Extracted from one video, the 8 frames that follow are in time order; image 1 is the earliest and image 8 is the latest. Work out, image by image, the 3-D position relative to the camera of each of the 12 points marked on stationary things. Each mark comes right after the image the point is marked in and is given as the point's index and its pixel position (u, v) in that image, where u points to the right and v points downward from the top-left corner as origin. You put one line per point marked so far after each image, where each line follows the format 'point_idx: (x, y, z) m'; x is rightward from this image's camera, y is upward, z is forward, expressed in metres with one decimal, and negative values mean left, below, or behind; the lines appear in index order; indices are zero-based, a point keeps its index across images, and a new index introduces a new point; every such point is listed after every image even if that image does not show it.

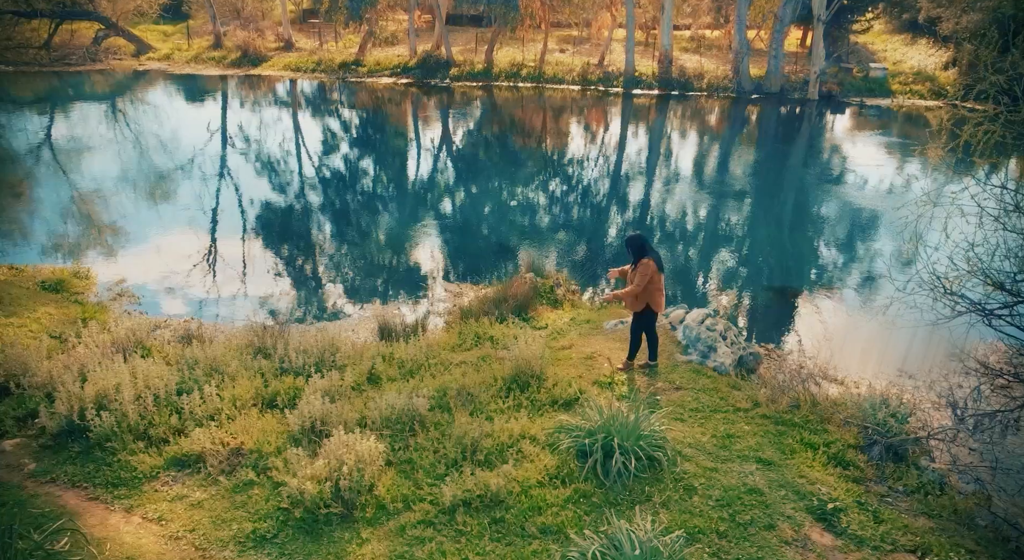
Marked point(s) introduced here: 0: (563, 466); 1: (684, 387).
0: (+0.4, -1.5, +5.5) m
1: (+1.8, -1.1, +7.2) m
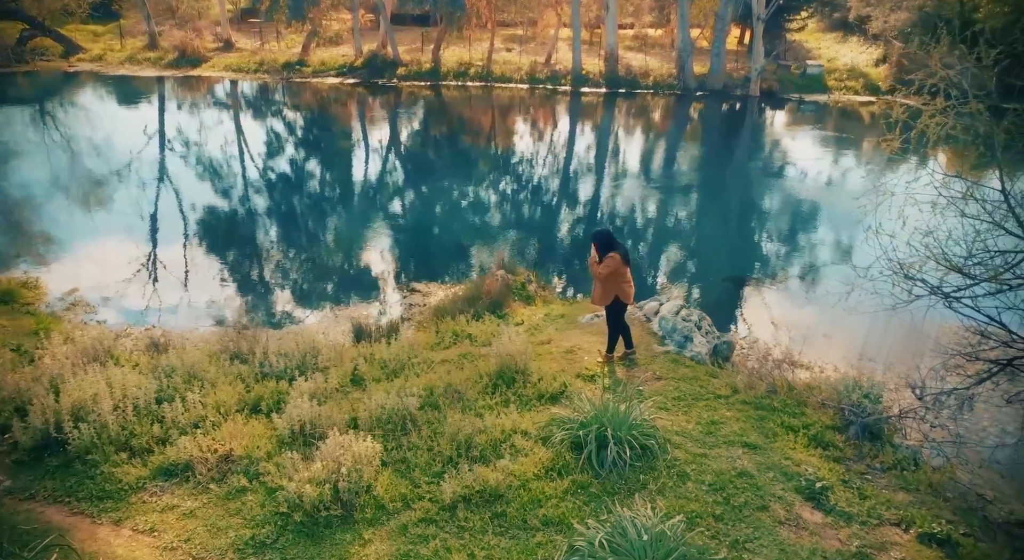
0: (+0.4, -1.4, +5.5) m
1: (+1.6, -1.0, +7.4) m
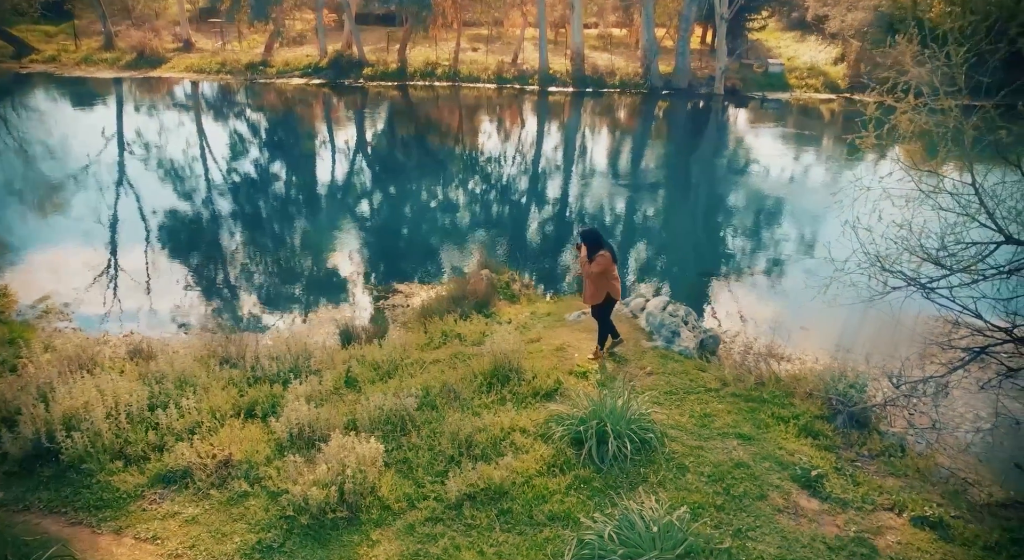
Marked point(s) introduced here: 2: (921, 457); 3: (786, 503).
0: (+0.4, -1.4, +5.6) m
1: (+1.5, -1.0, +7.5) m
2: (+3.7, -1.6, +6.4) m
3: (+2.0, -1.7, +5.2) m
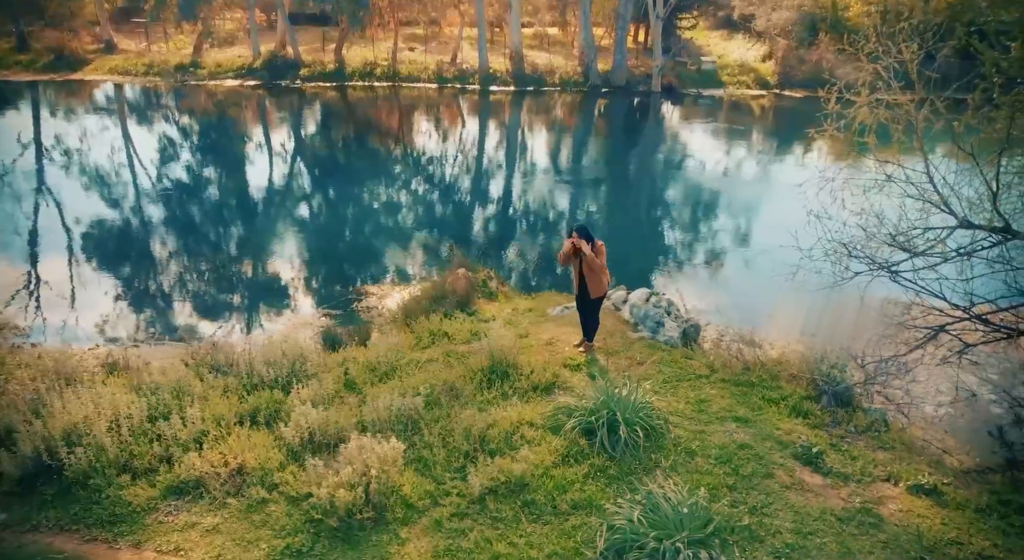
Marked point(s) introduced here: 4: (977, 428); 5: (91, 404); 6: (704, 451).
0: (+0.5, -1.3, +5.7) m
1: (+1.5, -0.9, +7.7) m
2: (+3.7, -1.4, +6.7) m
3: (+2.2, -1.5, +5.5) m
4: (+5.1, -1.6, +7.7) m
5: (-3.3, -1.0, +5.6) m
6: (+1.6, -1.4, +5.8) m
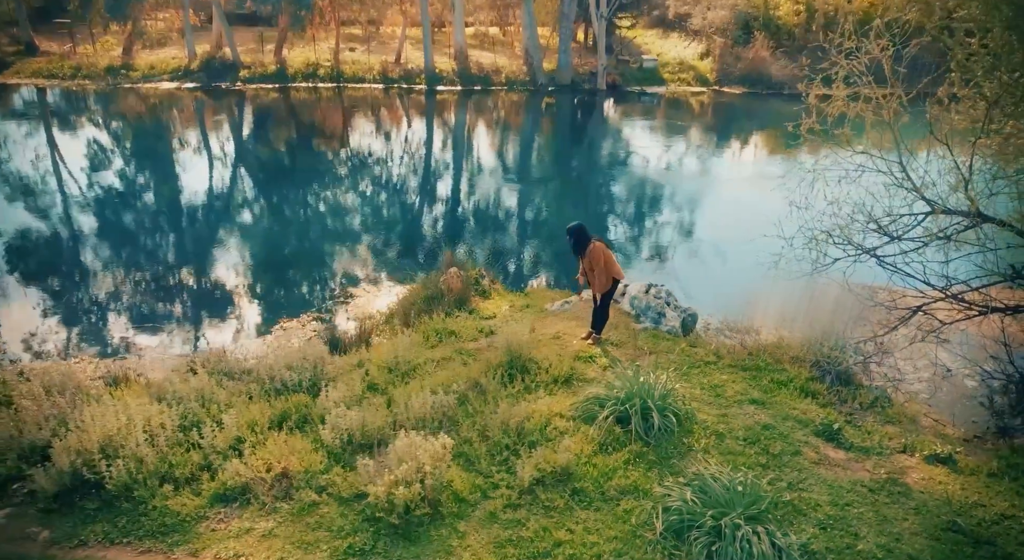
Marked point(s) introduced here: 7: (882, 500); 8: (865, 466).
0: (+0.8, -1.3, +5.8) m
1: (+1.6, -0.8, +7.9) m
2: (+4.0, -1.3, +7.1) m
3: (+2.5, -1.4, +5.7) m
4: (+5.3, -1.4, +8.2) m
5: (-3.0, -1.1, +5.4) m
6: (+1.9, -1.3, +6.0) m
7: (+2.7, -1.6, +5.2) m
8: (+2.8, -1.5, +5.6) m
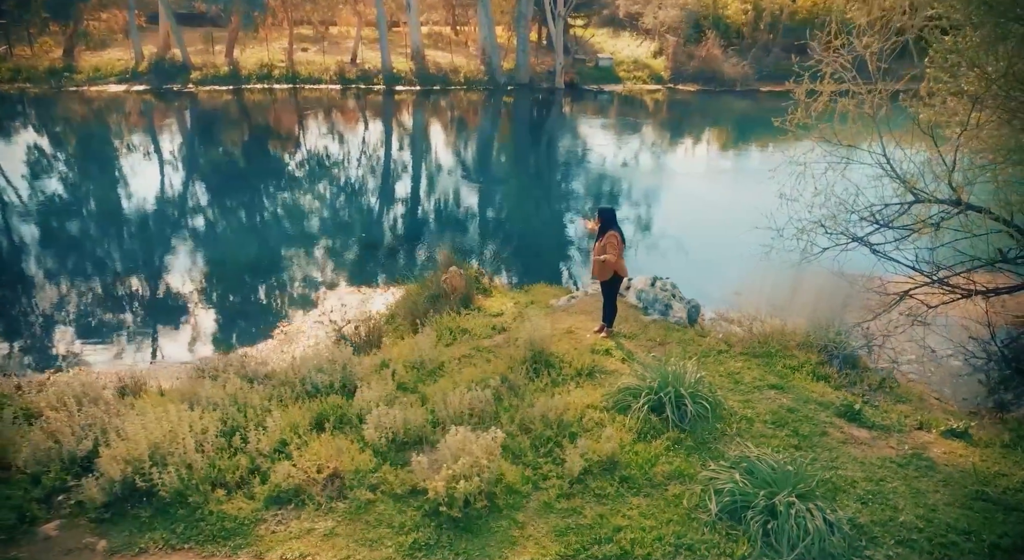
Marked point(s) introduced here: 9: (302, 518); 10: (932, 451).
0: (+1.1, -1.2, +6.0) m
1: (+1.8, -0.7, +8.1) m
2: (+4.2, -1.1, +7.5) m
3: (+2.8, -1.3, +6.0) m
4: (+5.4, -1.2, +8.6) m
5: (-2.7, -1.1, +5.4) m
6: (+2.2, -1.2, +6.2) m
7: (+3.1, -1.5, +5.5) m
8: (+3.2, -1.4, +5.9) m
9: (-1.4, -1.6, +4.9) m
10: (+3.5, -1.4, +5.8) m
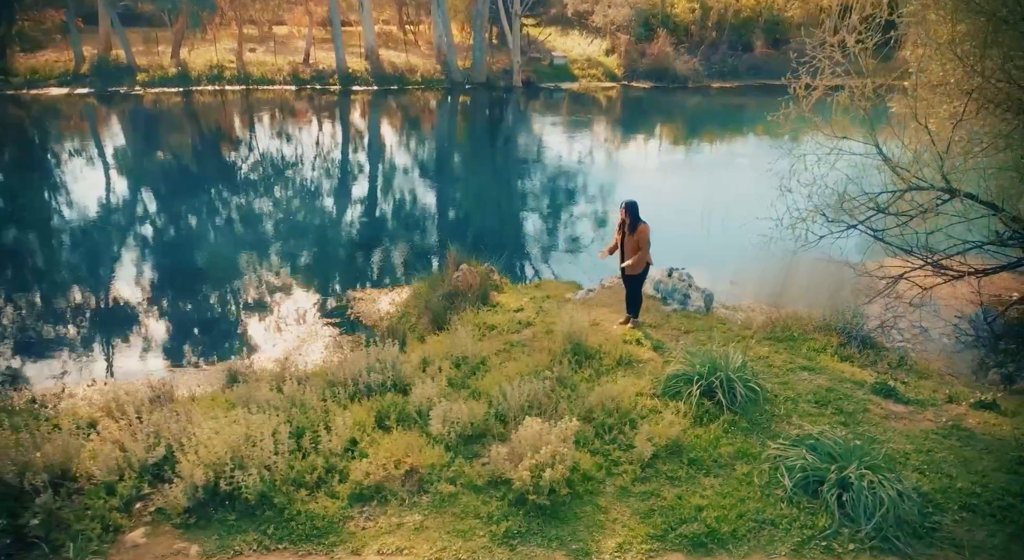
0: (+1.6, -1.1, +6.2) m
1: (+2.1, -0.6, +8.3) m
2: (+4.6, -0.9, +7.9) m
3: (+3.3, -1.2, +6.3) m
4: (+5.8, -1.0, +9.1) m
5: (-2.1, -1.1, +5.3) m
6: (+2.7, -1.1, +6.5) m
7: (+3.7, -1.3, +5.8) m
8: (+3.7, -1.2, +6.2) m
9: (-0.8, -1.6, +4.9) m
10: (+4.0, -1.2, +6.1) m
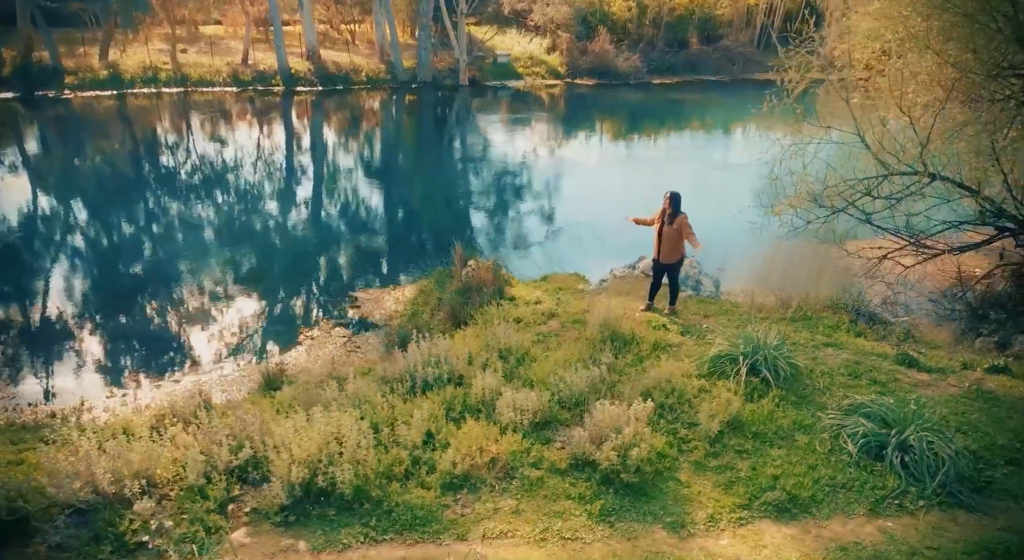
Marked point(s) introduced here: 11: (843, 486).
0: (+2.2, -1.0, +6.5) m
1: (+2.5, -0.4, +8.6) m
2: (+5.0, -0.7, +8.4) m
3: (+3.8, -1.0, +6.7) m
4: (+6.0, -0.7, +9.7) m
5: (-1.5, -1.1, +5.3) m
6: (+3.2, -0.9, +6.9) m
7: (+4.2, -1.1, +6.2) m
8: (+4.2, -1.0, +6.7) m
9: (-0.2, -1.6, +5.0) m
10: (+4.5, -1.0, +6.6) m
11: (+2.4, -1.5, +5.1) m
